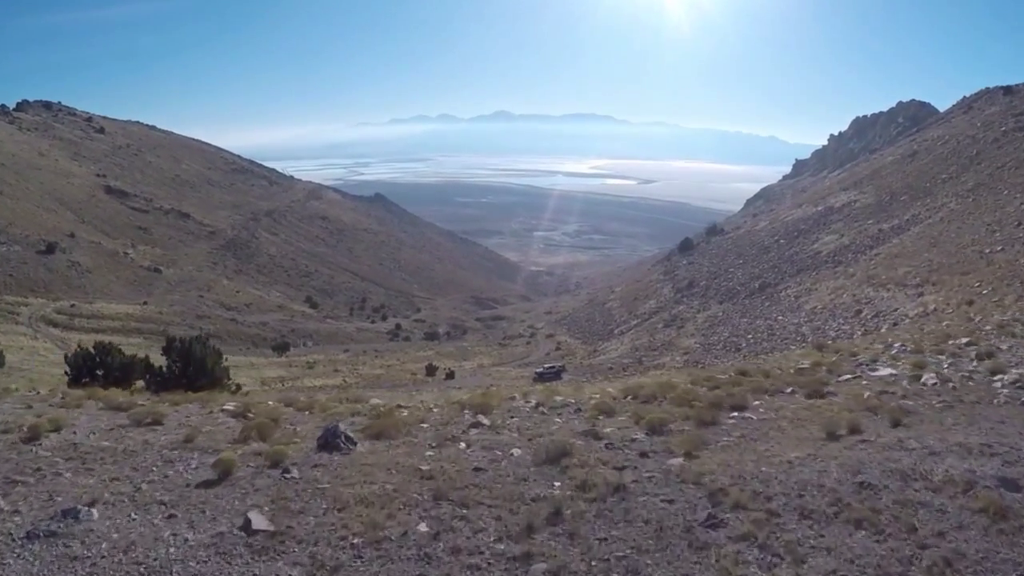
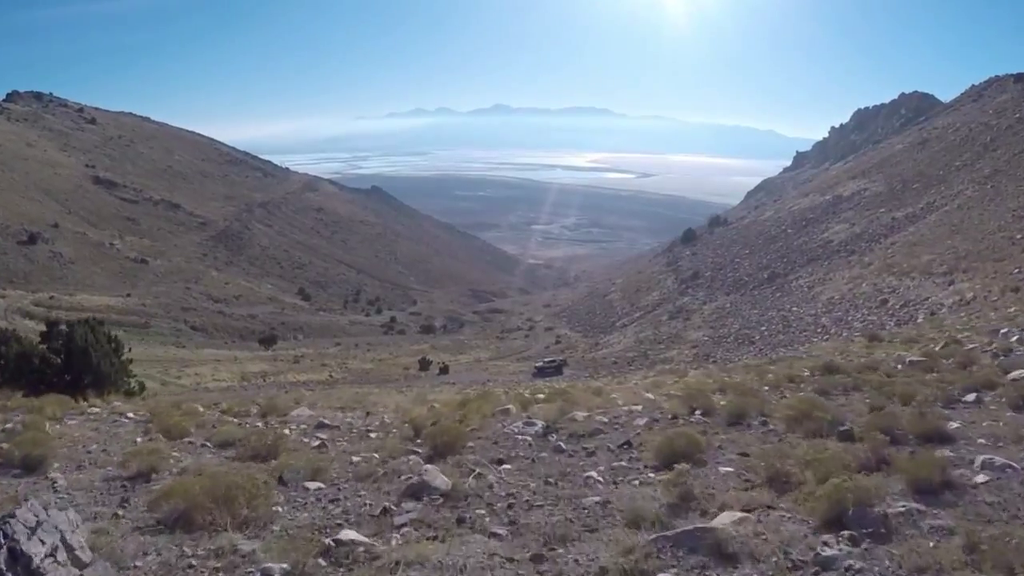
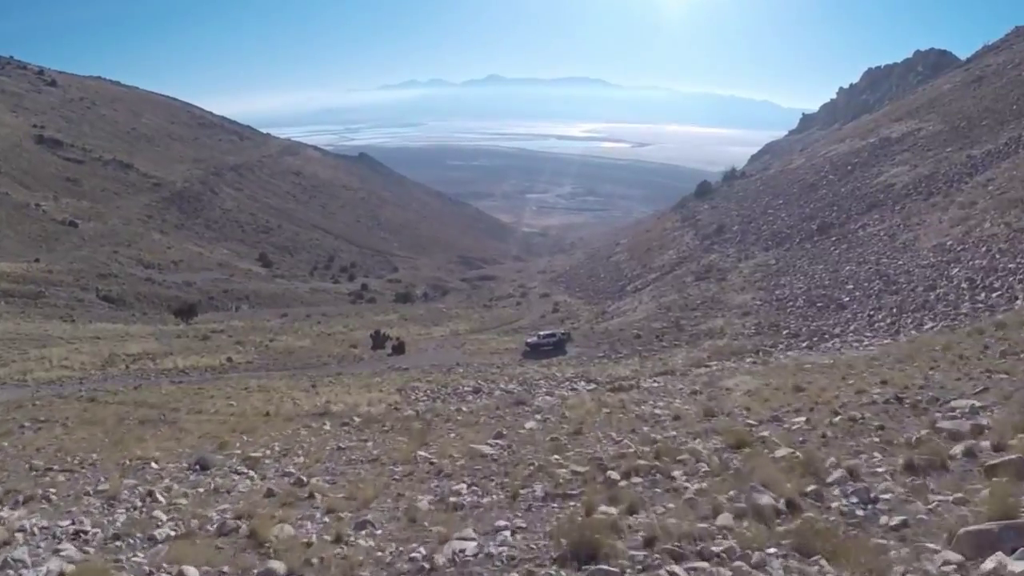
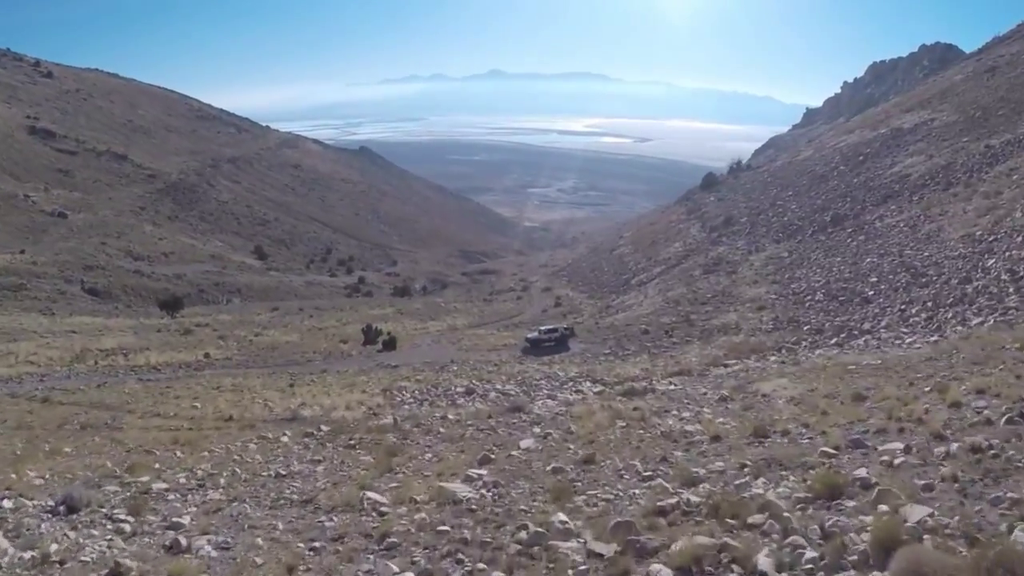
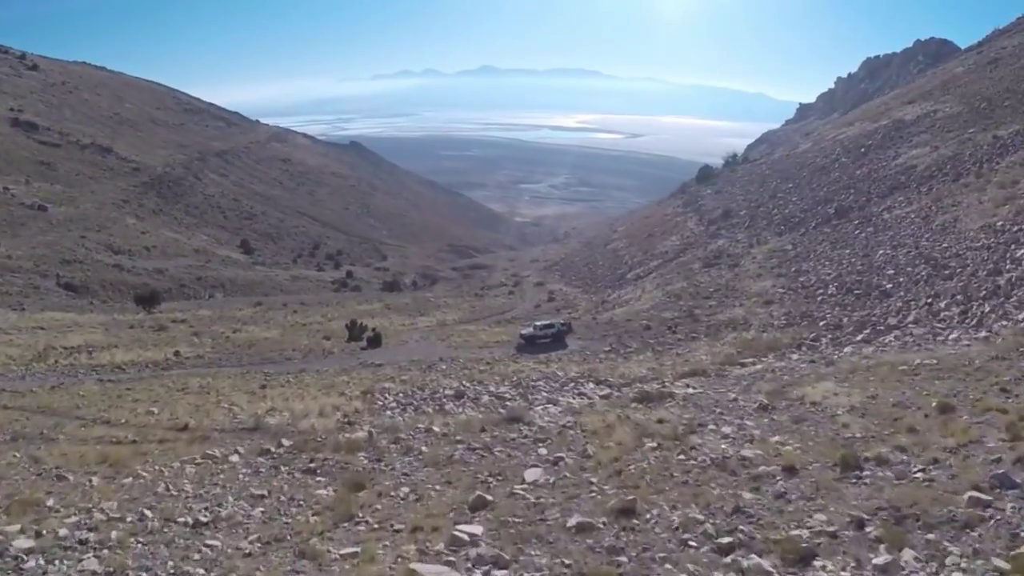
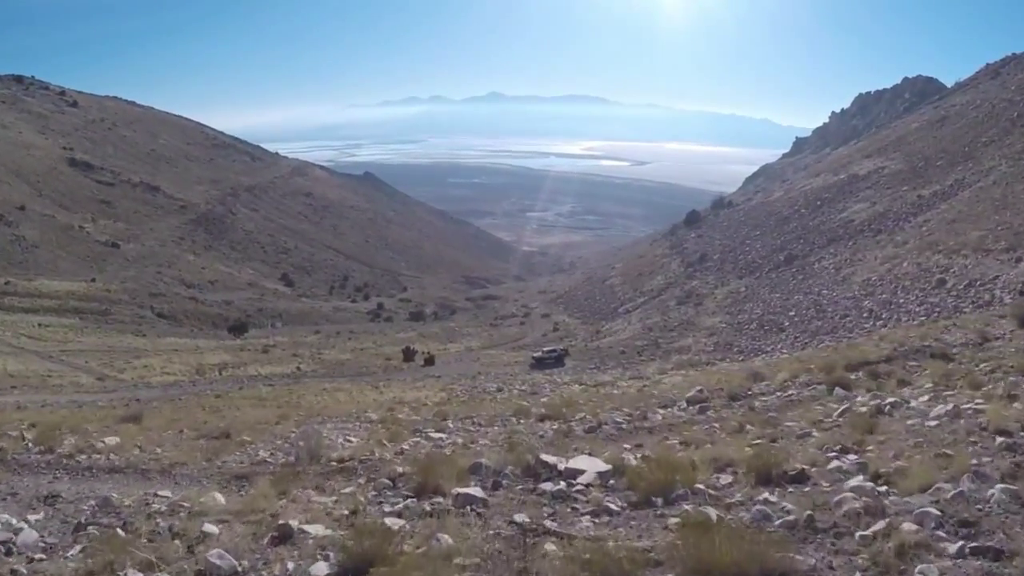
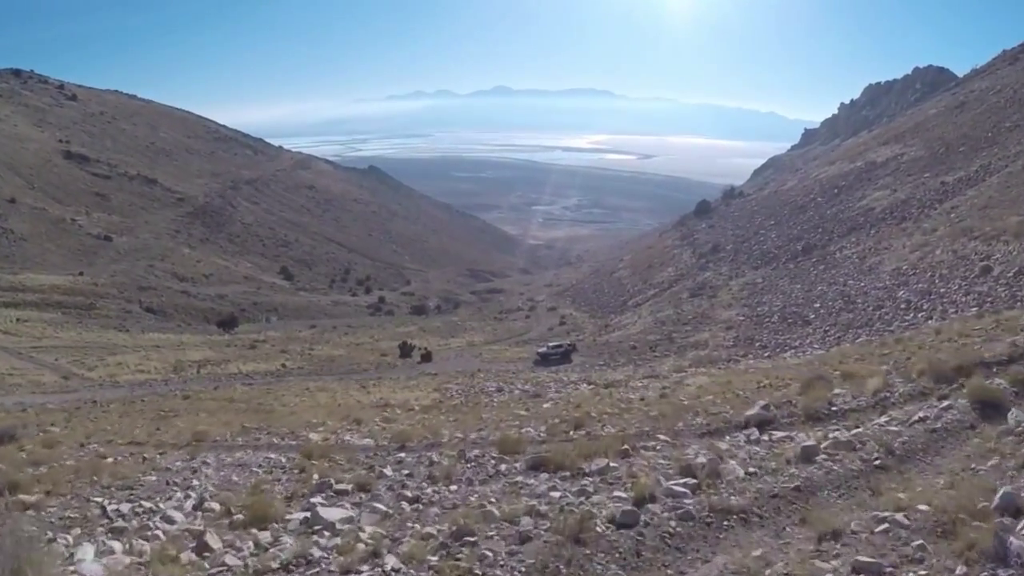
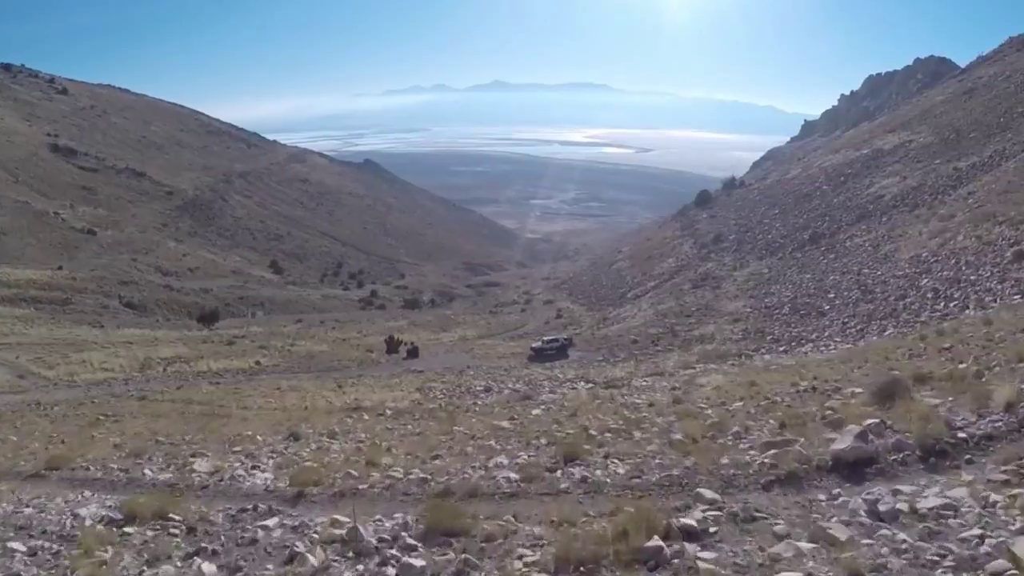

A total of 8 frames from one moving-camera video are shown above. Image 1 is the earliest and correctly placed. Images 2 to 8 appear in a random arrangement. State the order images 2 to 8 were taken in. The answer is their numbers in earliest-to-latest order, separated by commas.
2, 6, 7, 8, 3, 4, 5
